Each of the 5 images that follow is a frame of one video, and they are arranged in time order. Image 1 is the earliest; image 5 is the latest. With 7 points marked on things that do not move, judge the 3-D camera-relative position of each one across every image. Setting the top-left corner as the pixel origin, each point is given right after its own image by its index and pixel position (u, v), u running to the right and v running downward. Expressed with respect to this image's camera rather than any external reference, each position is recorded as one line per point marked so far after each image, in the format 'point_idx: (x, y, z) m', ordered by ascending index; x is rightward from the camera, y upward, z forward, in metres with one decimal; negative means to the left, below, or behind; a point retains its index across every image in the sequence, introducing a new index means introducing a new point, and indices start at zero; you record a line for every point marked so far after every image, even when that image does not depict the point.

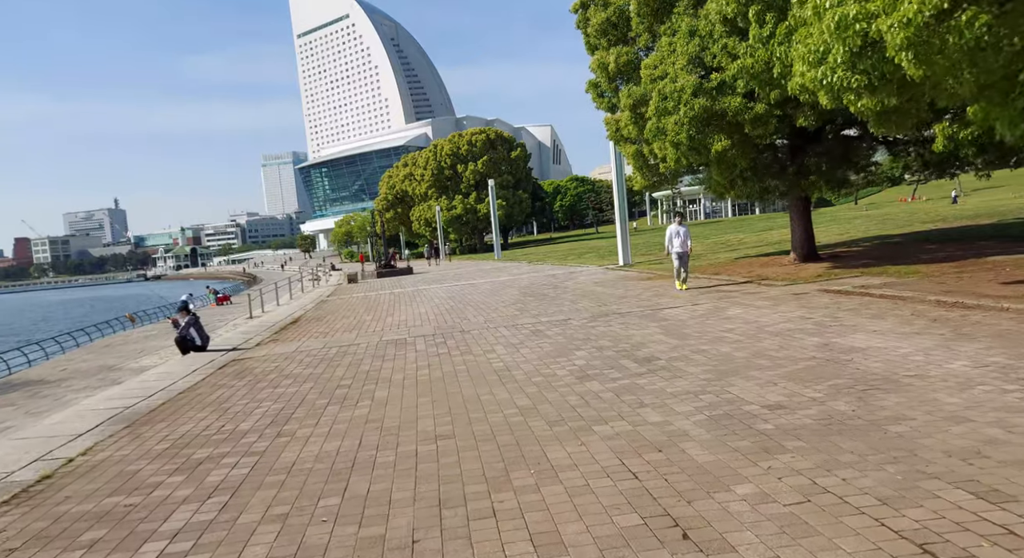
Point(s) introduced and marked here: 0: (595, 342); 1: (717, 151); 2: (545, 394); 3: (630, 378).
0: (+1.1, -0.8, +9.7) m
1: (+4.1, +2.6, +14.8) m
2: (+0.3, -1.1, +6.9) m
3: (+1.1, -1.0, +7.2) m
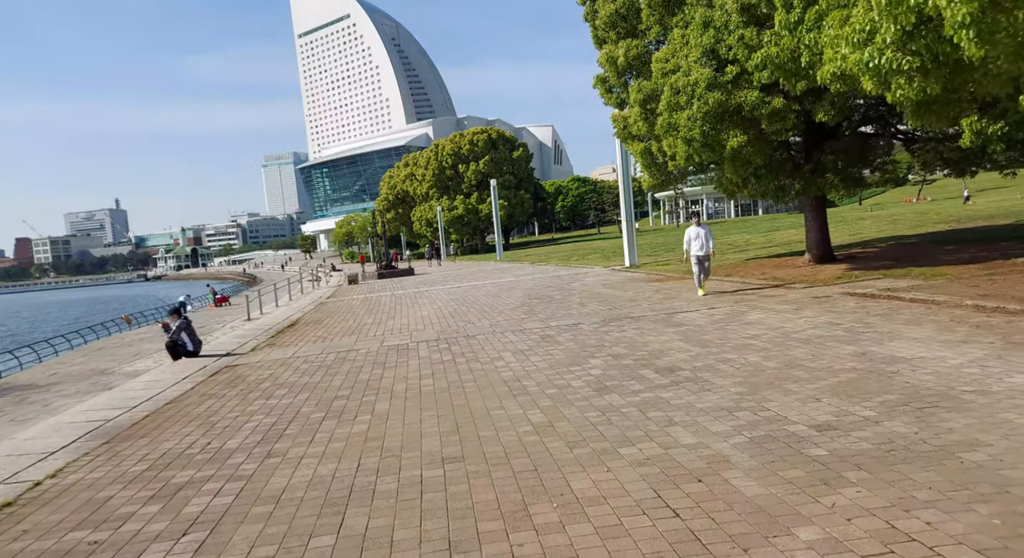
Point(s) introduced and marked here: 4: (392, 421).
0: (+1.2, -0.9, +9.1) m
1: (+4.2, +2.5, +14.3) m
2: (+0.4, -1.1, +6.3) m
3: (+1.3, -1.0, +6.6) m
4: (-1.0, -1.2, +6.4) m
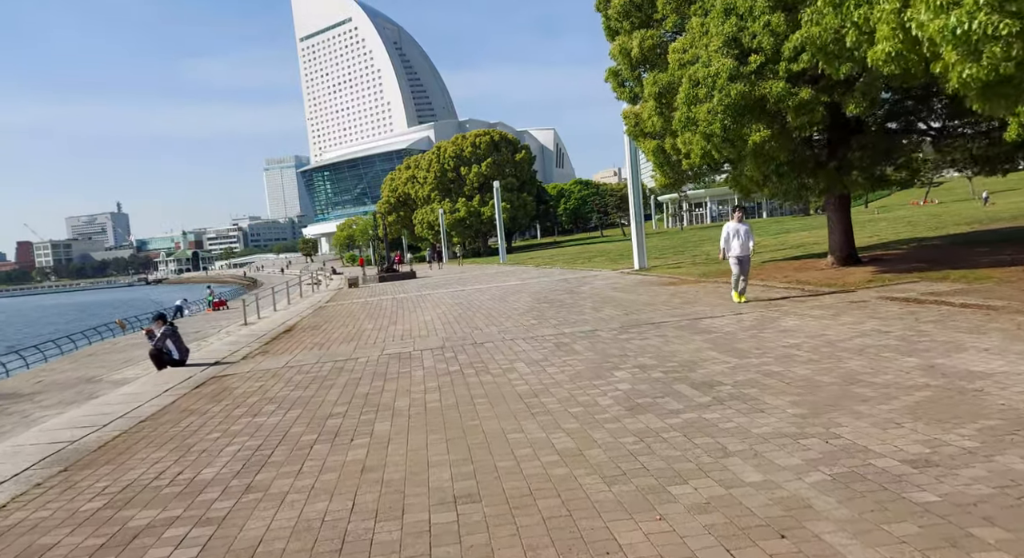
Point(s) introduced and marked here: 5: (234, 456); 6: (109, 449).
0: (+1.4, -0.9, +8.2) m
1: (+4.4, +2.5, +13.4) m
2: (+0.6, -1.1, +5.4) m
3: (+1.4, -1.0, +5.7) m
4: (-0.9, -1.3, +5.6) m
5: (-2.1, -1.4, +5.7) m
6: (-3.4, -1.4, +6.2) m
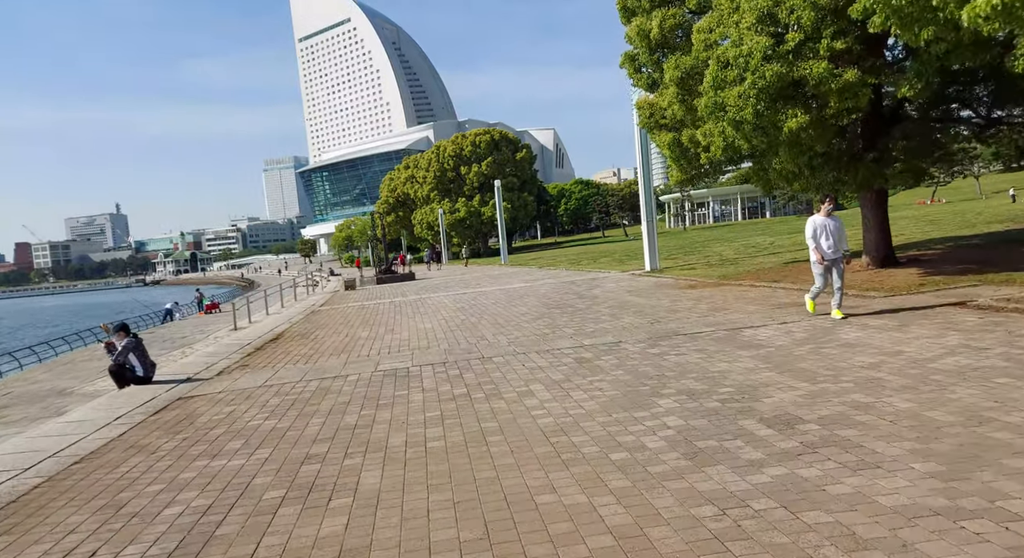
0: (+1.5, -0.9, +6.8) m
1: (+4.6, +2.4, +12.0) m
2: (+0.7, -1.2, +4.1) m
3: (+1.6, -1.1, +4.3) m
4: (-0.7, -1.3, +4.2) m
5: (-2.0, -1.4, +4.3) m
6: (-3.2, -1.5, +4.9) m
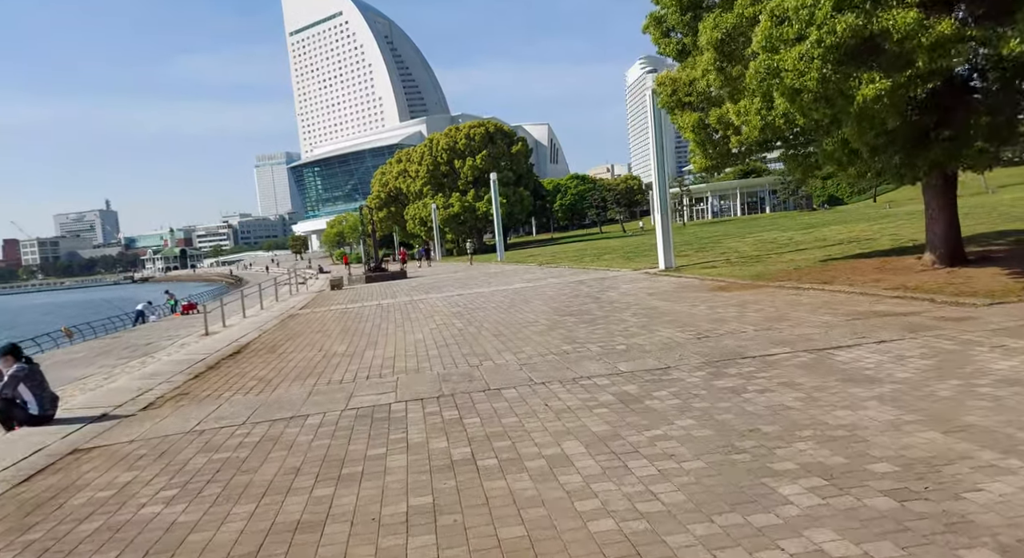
0: (+1.7, -1.0, +4.5) m
1: (+4.7, +2.4, +9.7) m
2: (+0.9, -1.3, +1.7) m
3: (+1.8, -1.2, +2.0) m
4: (-0.5, -1.4, +1.9) m
5: (-1.8, -1.5, +1.9) m
6: (-3.1, -1.6, +2.5) m
